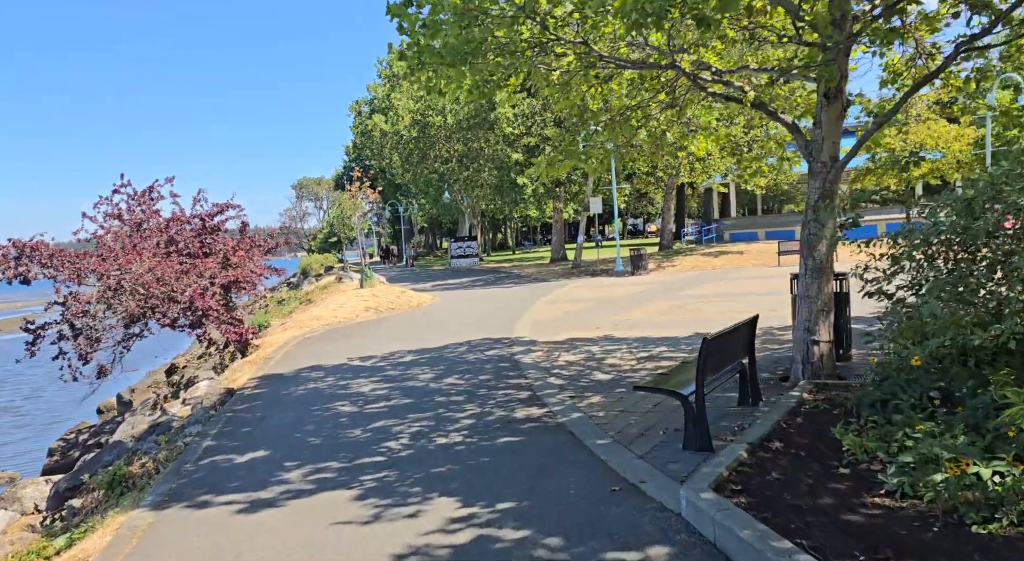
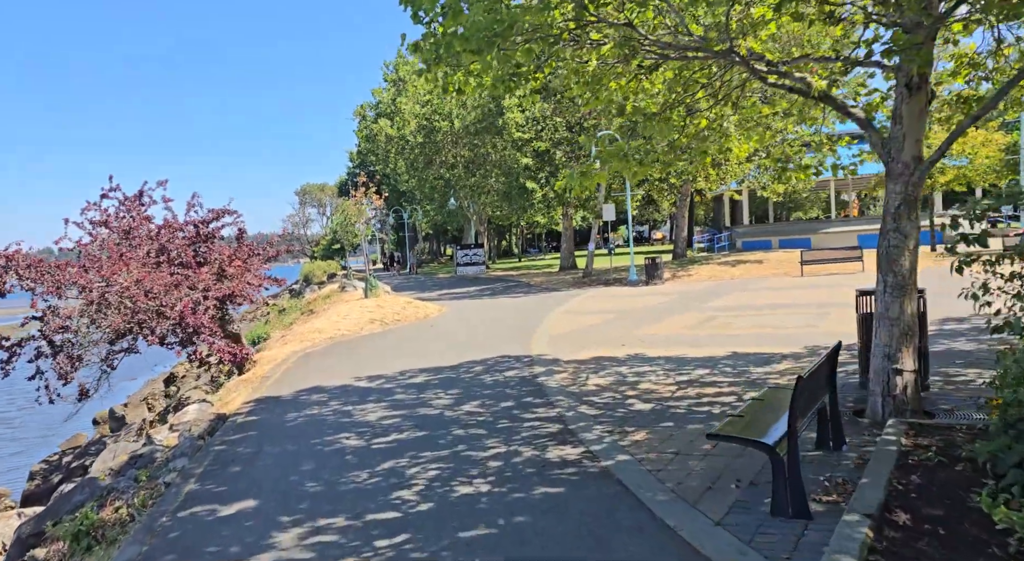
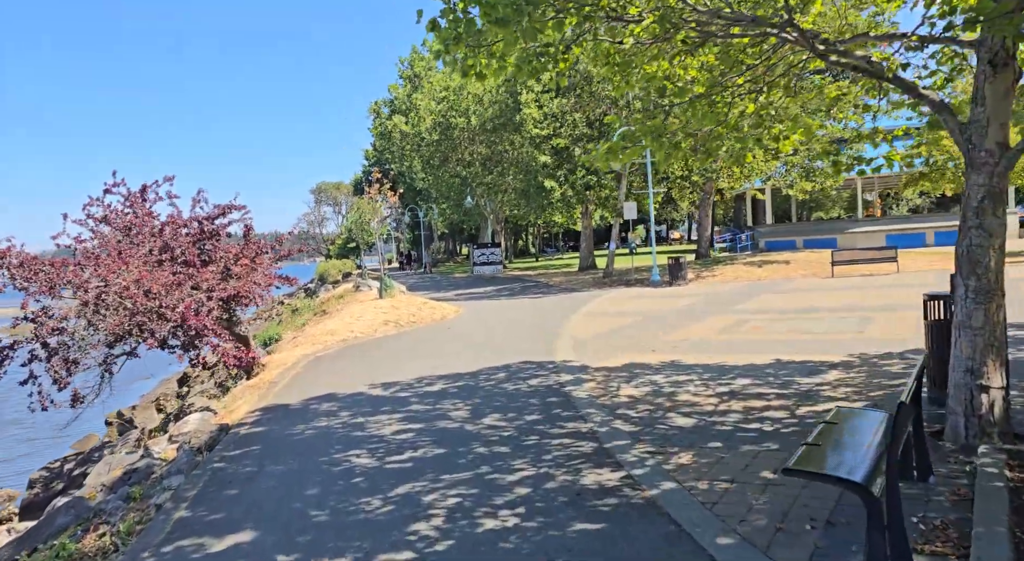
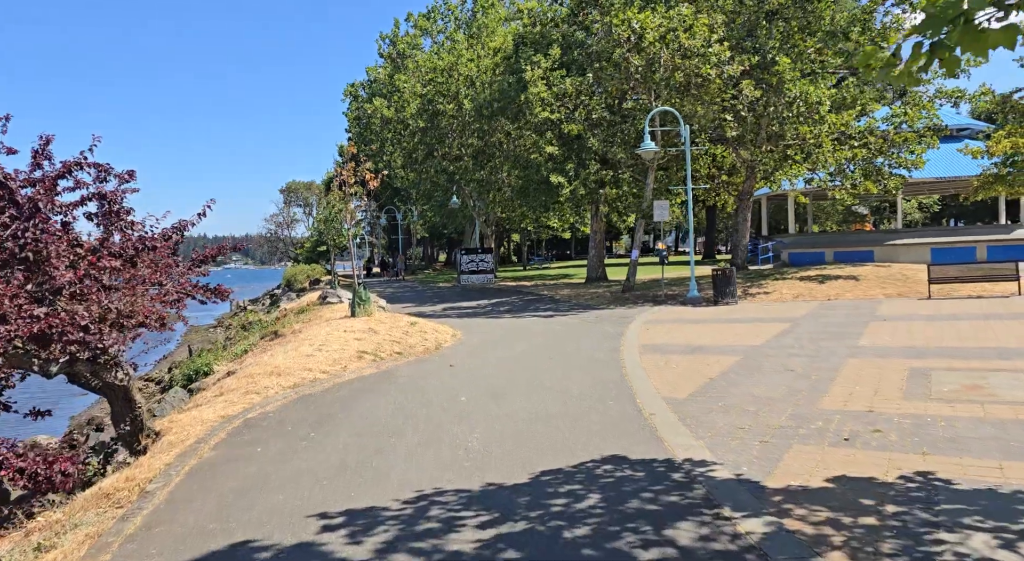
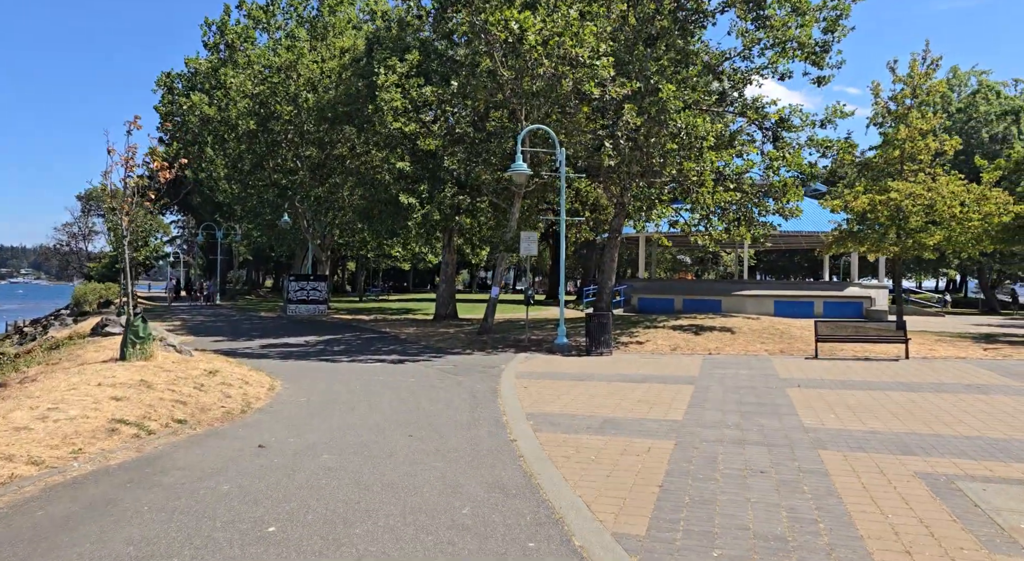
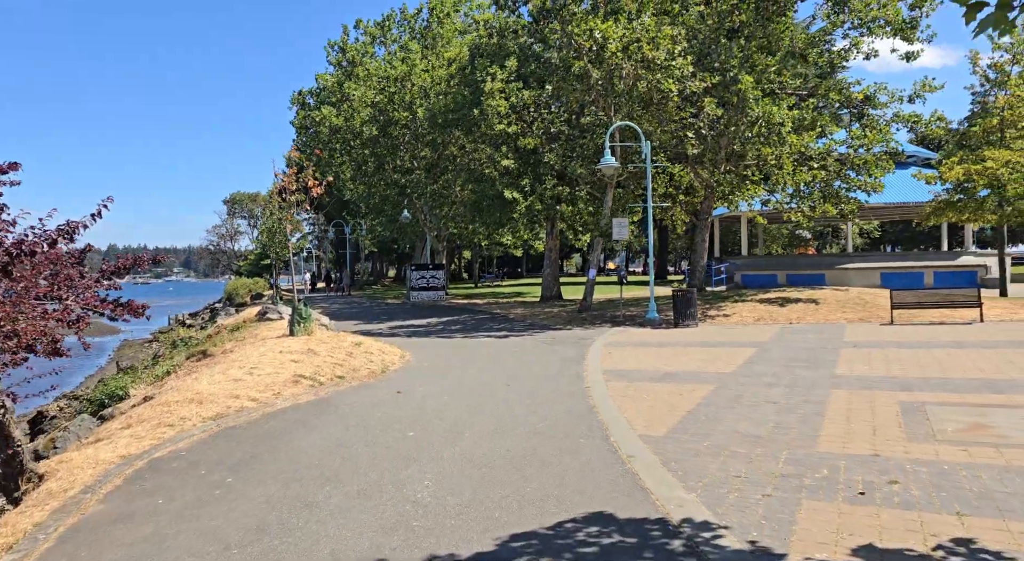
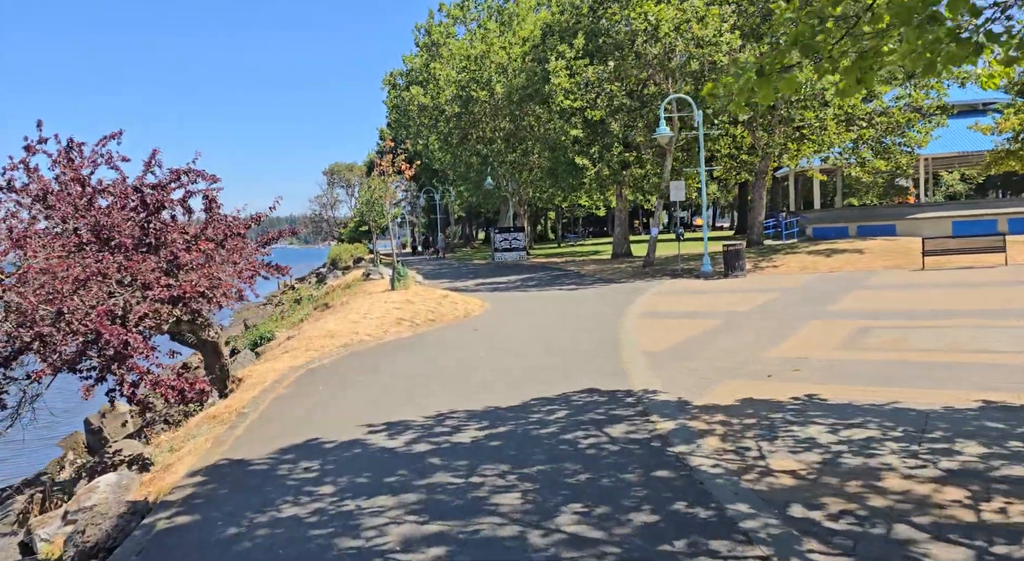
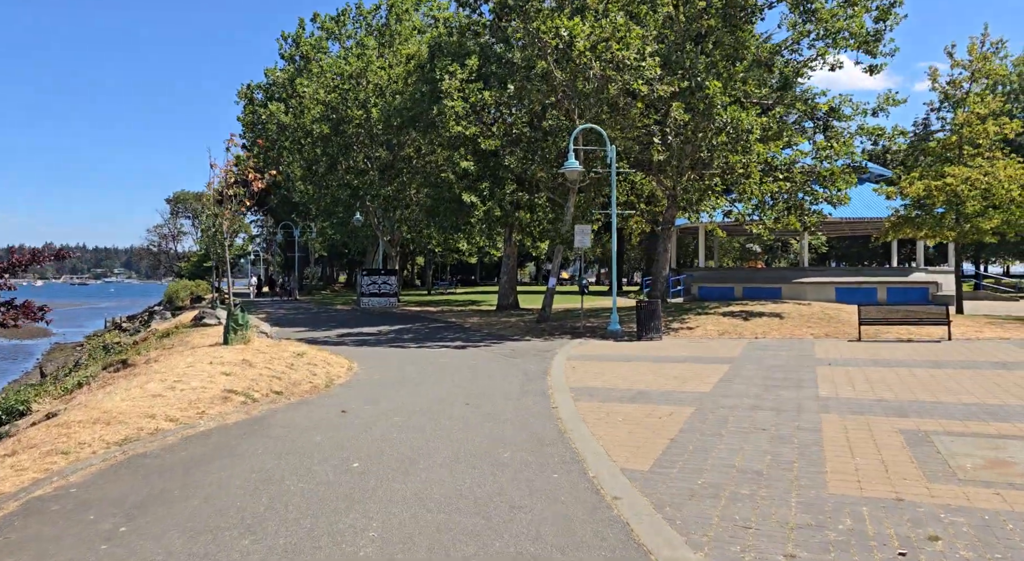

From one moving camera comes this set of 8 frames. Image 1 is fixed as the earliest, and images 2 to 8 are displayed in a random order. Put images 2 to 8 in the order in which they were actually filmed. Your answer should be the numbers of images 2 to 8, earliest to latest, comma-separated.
2, 3, 7, 4, 6, 8, 5
